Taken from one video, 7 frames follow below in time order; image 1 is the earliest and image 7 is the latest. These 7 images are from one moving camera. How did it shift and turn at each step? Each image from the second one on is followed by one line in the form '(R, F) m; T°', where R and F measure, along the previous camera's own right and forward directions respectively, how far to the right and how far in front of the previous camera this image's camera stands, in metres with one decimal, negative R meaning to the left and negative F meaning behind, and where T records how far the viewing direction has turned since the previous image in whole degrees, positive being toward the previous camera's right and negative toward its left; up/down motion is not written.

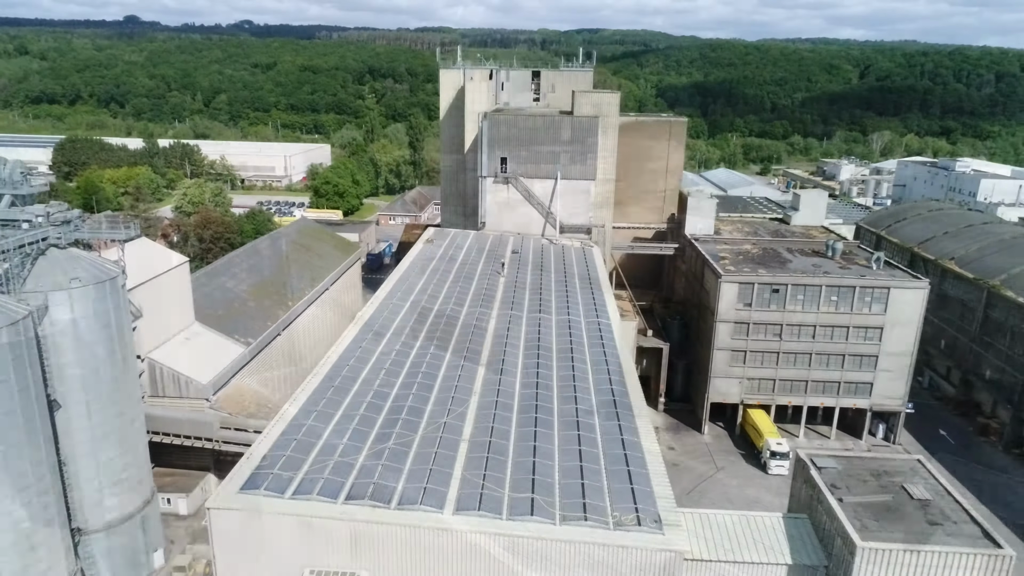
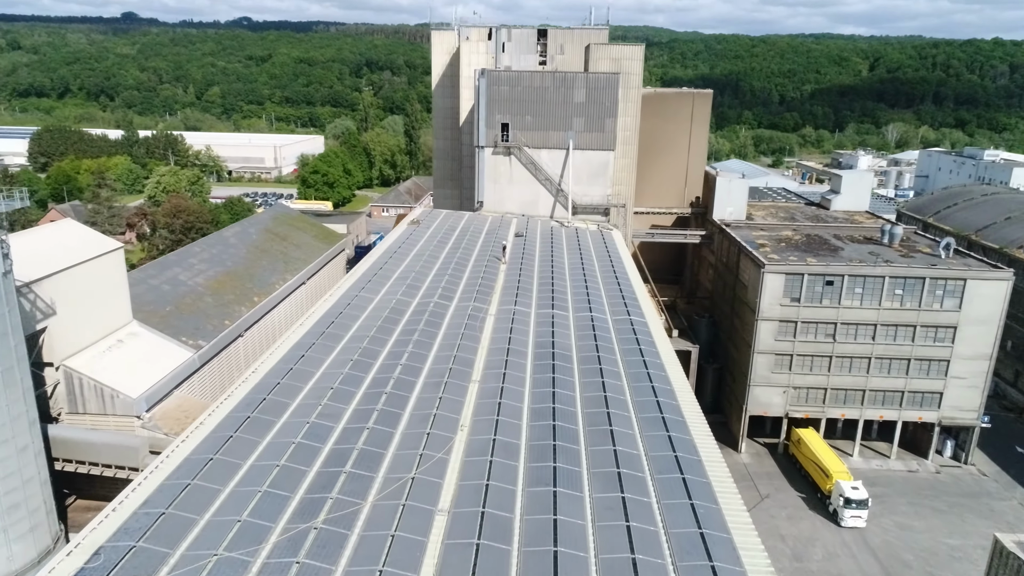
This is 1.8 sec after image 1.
(-0.1, +6.0) m; 0°
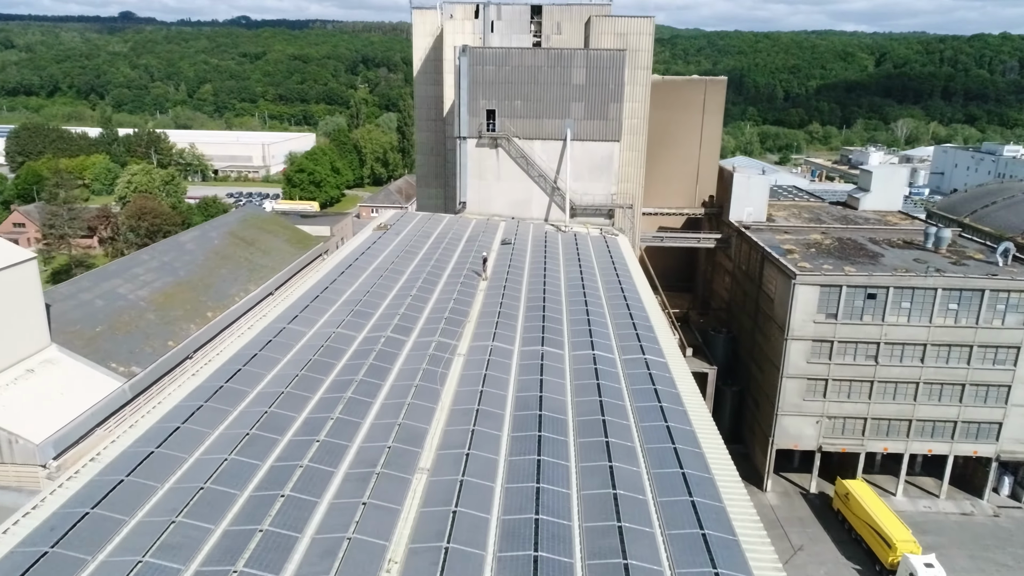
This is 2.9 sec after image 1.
(+0.5, +4.6) m; 0°
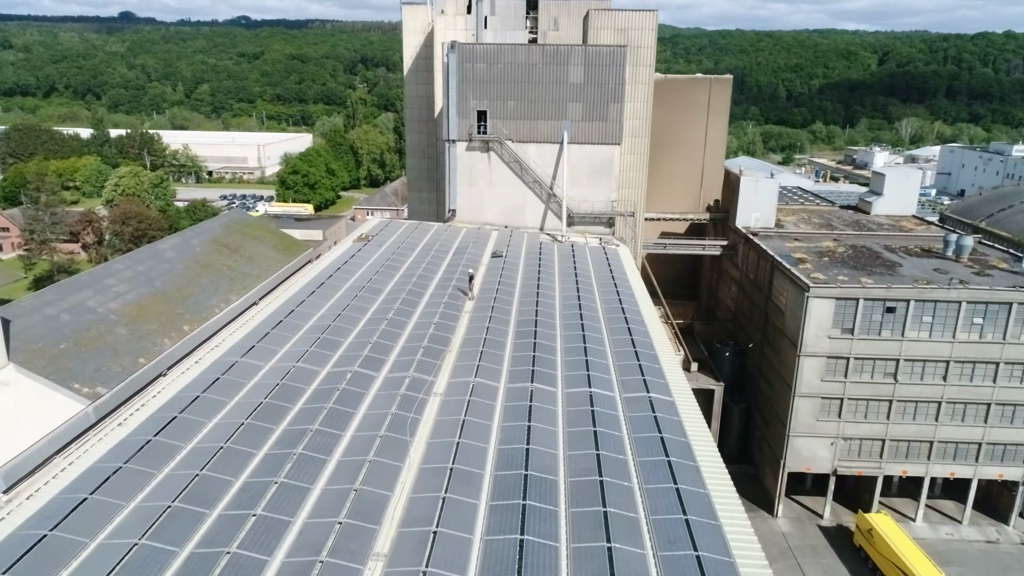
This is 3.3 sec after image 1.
(+0.3, +1.8) m; 0°
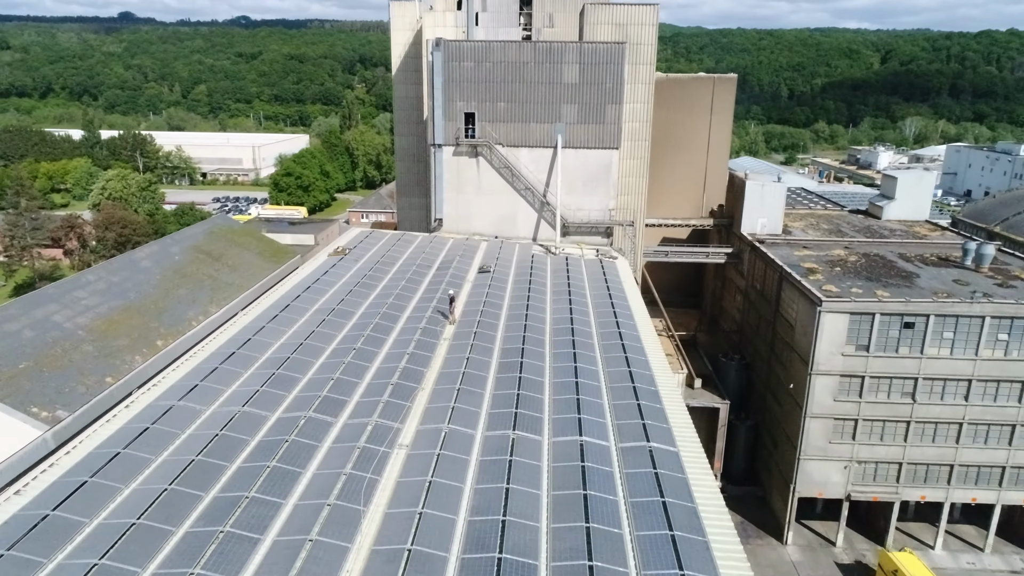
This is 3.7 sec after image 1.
(+0.4, +1.7) m; 0°
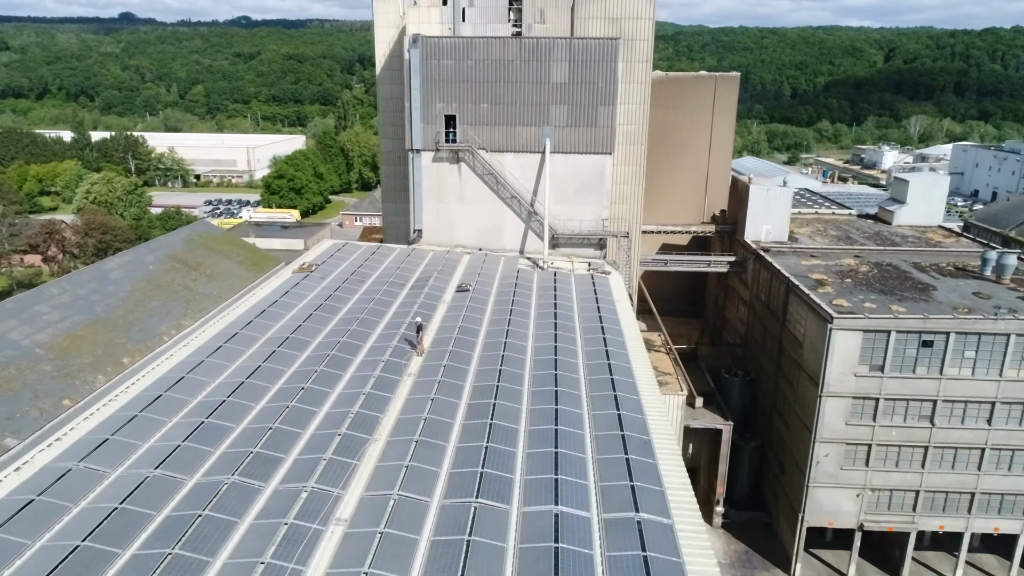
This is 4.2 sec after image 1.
(+0.5, +1.8) m; 0°
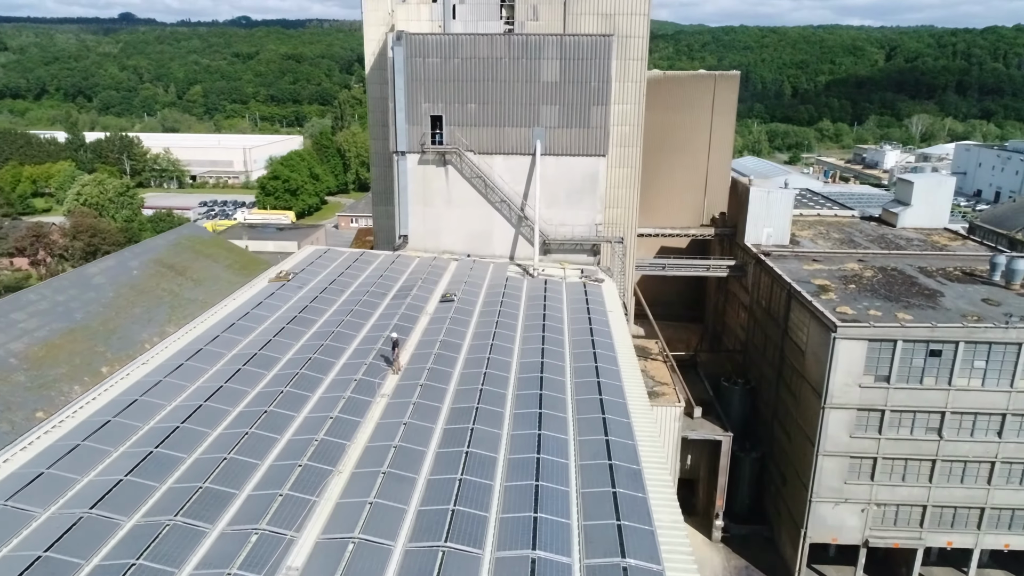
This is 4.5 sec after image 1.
(+0.3, +0.9) m; 0°
